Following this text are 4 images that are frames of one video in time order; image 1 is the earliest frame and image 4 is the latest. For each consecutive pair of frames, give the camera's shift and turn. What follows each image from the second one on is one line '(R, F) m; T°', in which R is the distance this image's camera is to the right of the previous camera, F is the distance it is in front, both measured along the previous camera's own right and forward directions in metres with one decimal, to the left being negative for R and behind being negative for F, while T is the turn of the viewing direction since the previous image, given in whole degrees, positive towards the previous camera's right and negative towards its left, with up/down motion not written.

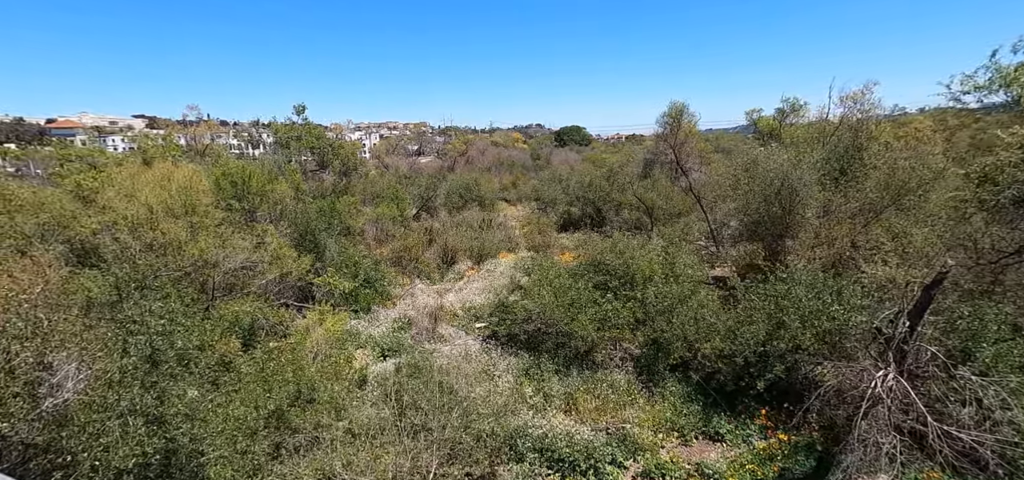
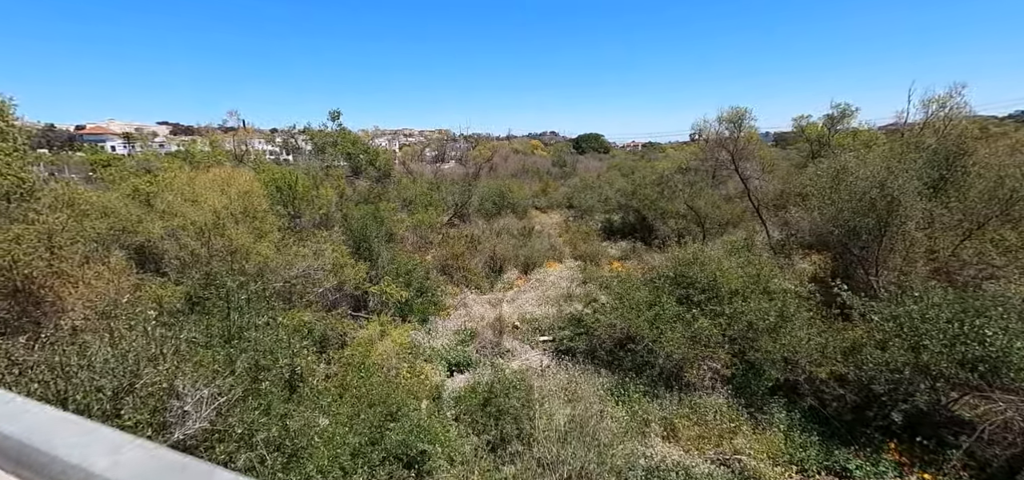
(-1.2, +0.5) m; -2°
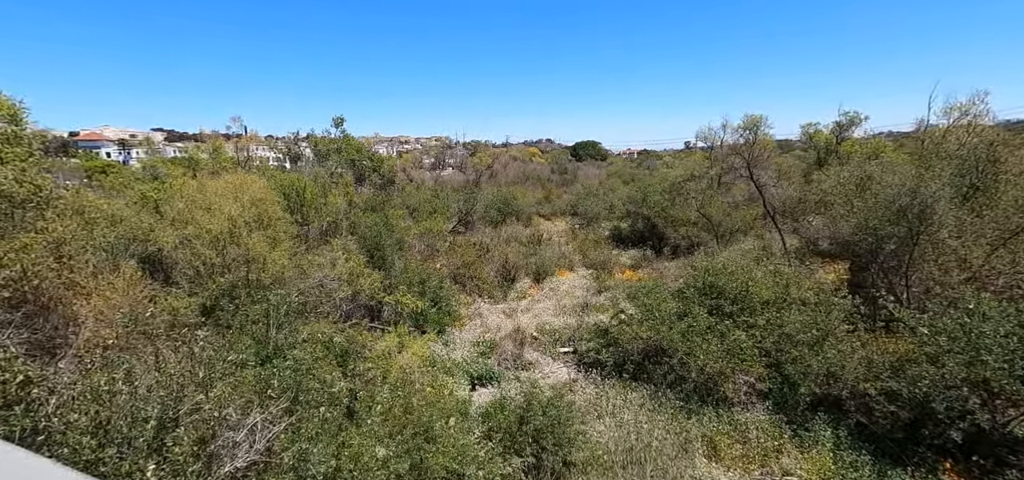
(-0.5, +0.3) m; 0°
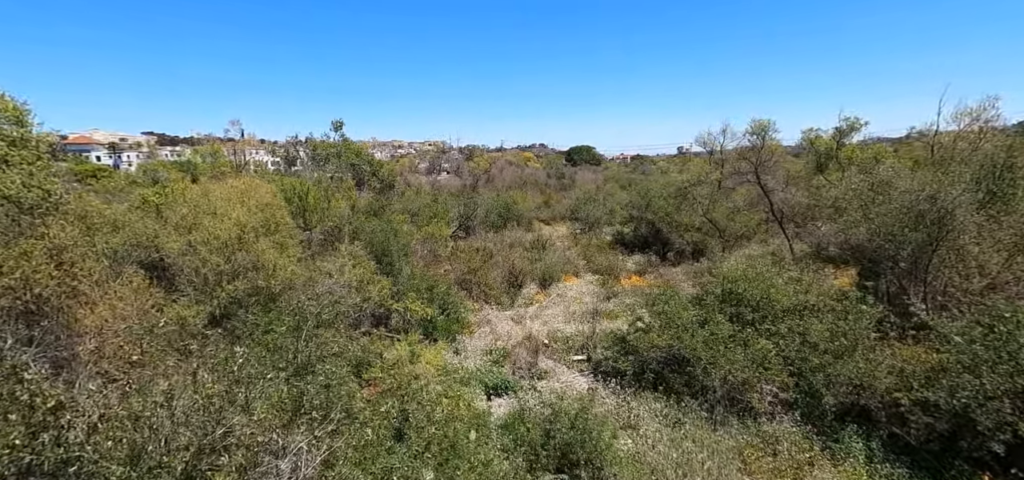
(-0.4, +0.2) m; +1°
